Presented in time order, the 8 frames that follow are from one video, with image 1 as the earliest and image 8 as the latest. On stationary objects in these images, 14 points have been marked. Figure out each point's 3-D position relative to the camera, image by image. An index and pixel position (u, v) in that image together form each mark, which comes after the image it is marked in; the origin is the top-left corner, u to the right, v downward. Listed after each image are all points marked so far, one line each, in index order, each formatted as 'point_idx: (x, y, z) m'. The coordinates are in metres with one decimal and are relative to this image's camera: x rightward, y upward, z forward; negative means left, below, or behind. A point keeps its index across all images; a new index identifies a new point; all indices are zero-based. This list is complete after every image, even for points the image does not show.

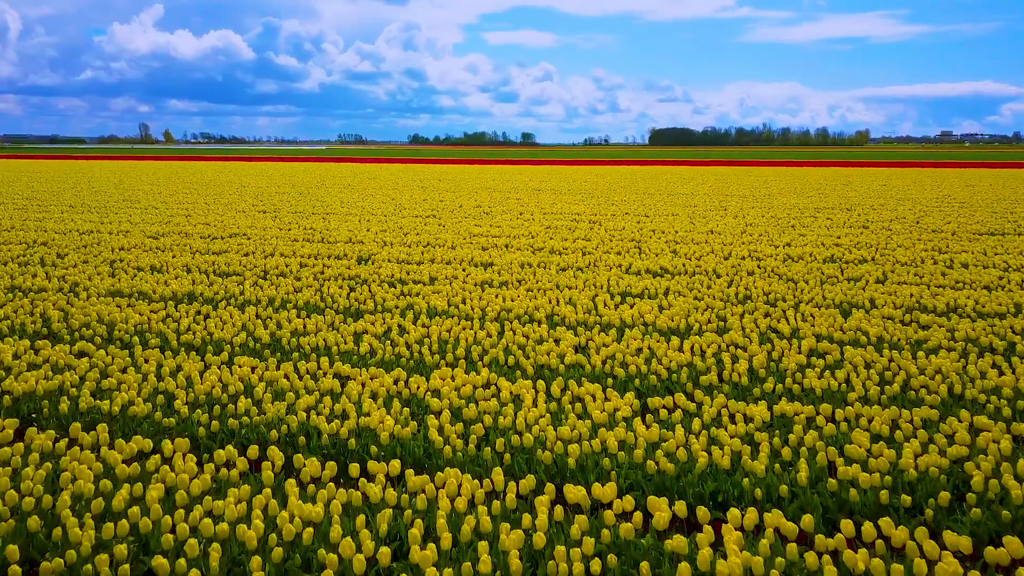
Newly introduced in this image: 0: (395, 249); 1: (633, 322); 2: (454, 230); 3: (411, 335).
0: (-1.4, +0.5, +8.1) m
1: (+0.9, -0.3, +4.9) m
2: (-0.8, +0.9, +9.9) m
3: (-0.7, -0.3, +4.4) m
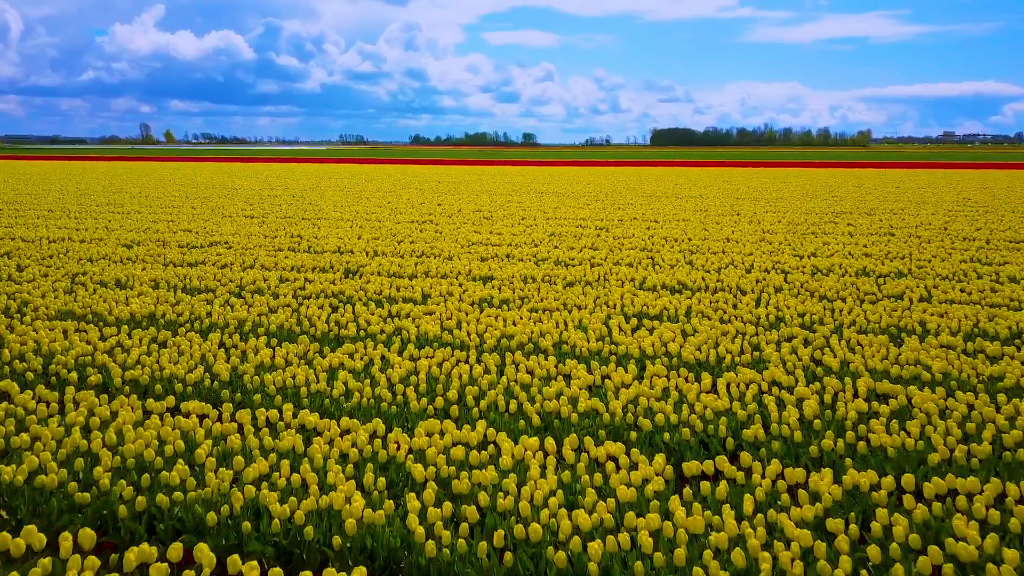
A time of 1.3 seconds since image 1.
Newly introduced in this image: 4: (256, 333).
0: (-1.4, +0.3, +7.4) m
1: (+0.9, -0.4, +4.2) m
2: (-0.8, +0.7, +9.3) m
3: (-0.7, -0.5, +3.8) m
4: (-1.8, -0.3, +4.7) m
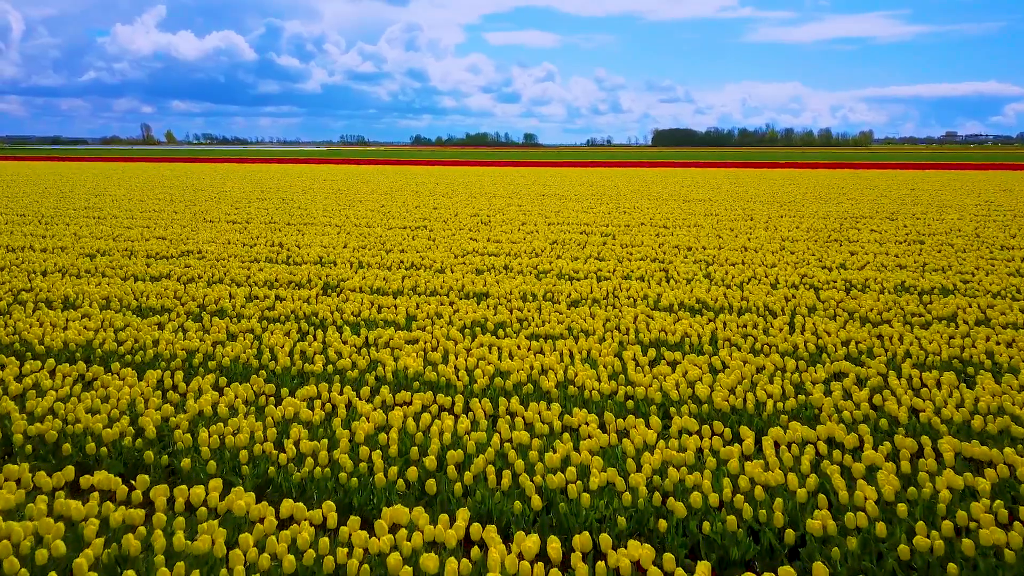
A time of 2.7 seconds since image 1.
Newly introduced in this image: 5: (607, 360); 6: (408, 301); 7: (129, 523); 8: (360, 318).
0: (-1.4, +0.1, +6.7) m
1: (+0.9, -0.6, +3.5) m
2: (-0.8, +0.5, +8.6) m
3: (-0.7, -0.6, +3.1) m
4: (-1.8, -0.5, +4.0) m
5: (+0.6, -0.4, +3.9) m
6: (-0.9, -0.1, +5.5) m
7: (-1.3, -0.8, +2.3) m
8: (-1.2, -0.2, +5.1) m
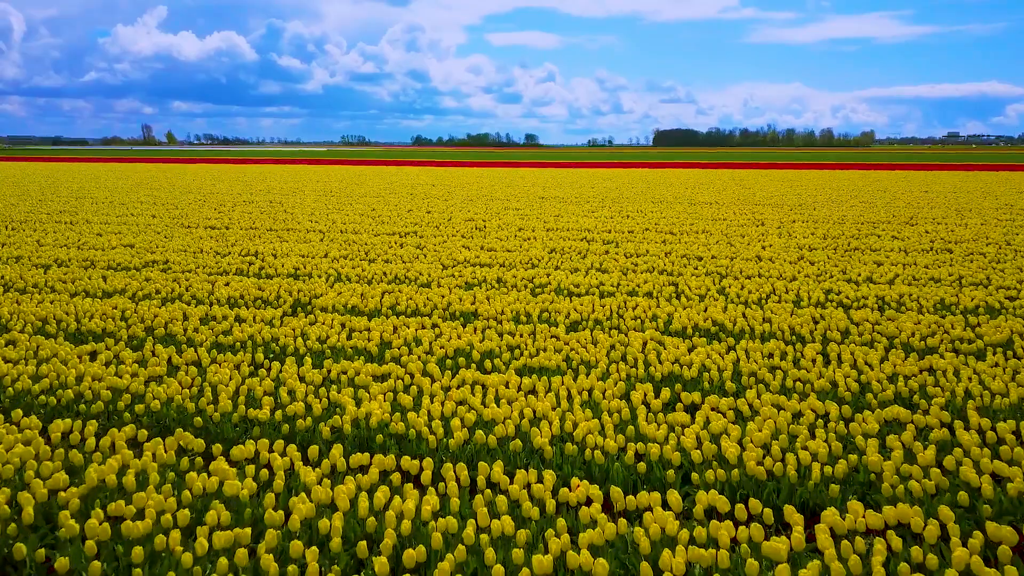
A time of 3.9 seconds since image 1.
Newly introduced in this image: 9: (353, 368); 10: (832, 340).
0: (-1.5, 0.0, +6.0) m
1: (+0.8, -0.7, +2.8) m
2: (-0.9, +0.4, +7.9) m
3: (-0.8, -0.8, +2.4) m
4: (-1.9, -0.6, +3.3) m
5: (+0.5, -0.6, +3.3) m
6: (-0.9, -0.3, +4.9) m
7: (-1.4, -1.0, +1.7) m
8: (-1.2, -0.4, +4.4) m
9: (-0.9, -0.5, +3.9) m
10: (+2.2, -0.4, +4.6) m
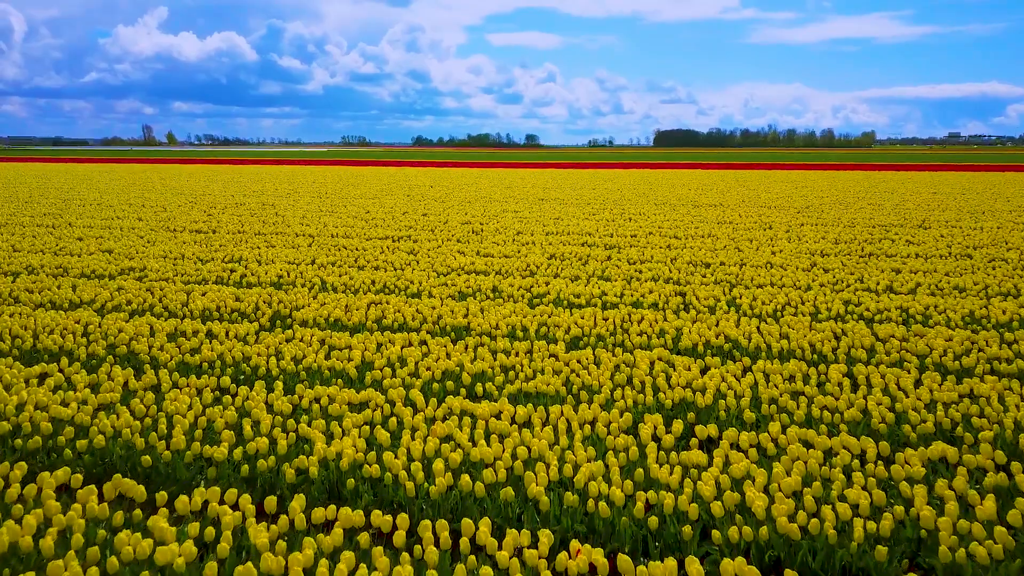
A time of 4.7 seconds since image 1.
0: (-1.5, -0.1, +5.6) m
1: (+0.8, -0.8, +2.4) m
2: (-0.9, +0.3, +7.5) m
3: (-0.8, -0.9, +2.0) m
4: (-1.9, -0.7, +2.9) m
5: (+0.5, -0.7, +2.9) m
6: (-1.0, -0.4, +4.5) m
7: (-1.5, -1.1, +1.3) m
8: (-1.3, -0.5, +4.0) m
9: (-1.0, -0.6, +3.5) m
10: (+2.2, -0.4, +4.2) m
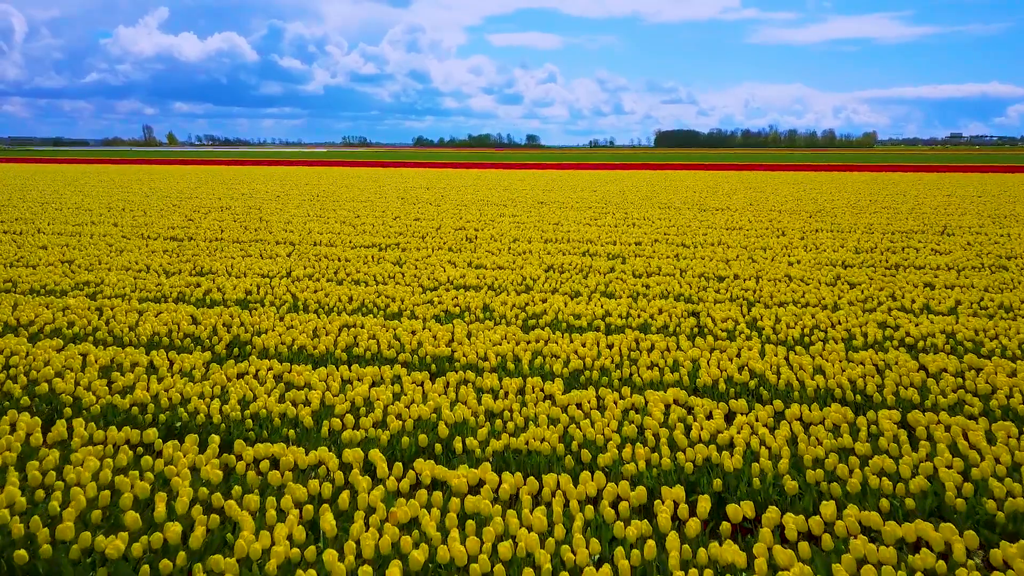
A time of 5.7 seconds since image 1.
0: (-1.6, -0.2, +5.0) m
1: (+0.7, -1.0, +1.8) m
2: (-1.0, +0.1, +6.8) m
3: (-0.9, -1.0, +1.3) m
4: (-2.0, -0.9, +2.2) m
5: (+0.4, -0.8, +2.2) m
6: (-1.0, -0.5, +3.8) m
7: (-1.5, -1.2, +0.6) m
8: (-1.3, -0.6, +3.3) m
9: (-1.0, -0.7, +2.8) m
10: (+2.1, -0.6, +3.5) m
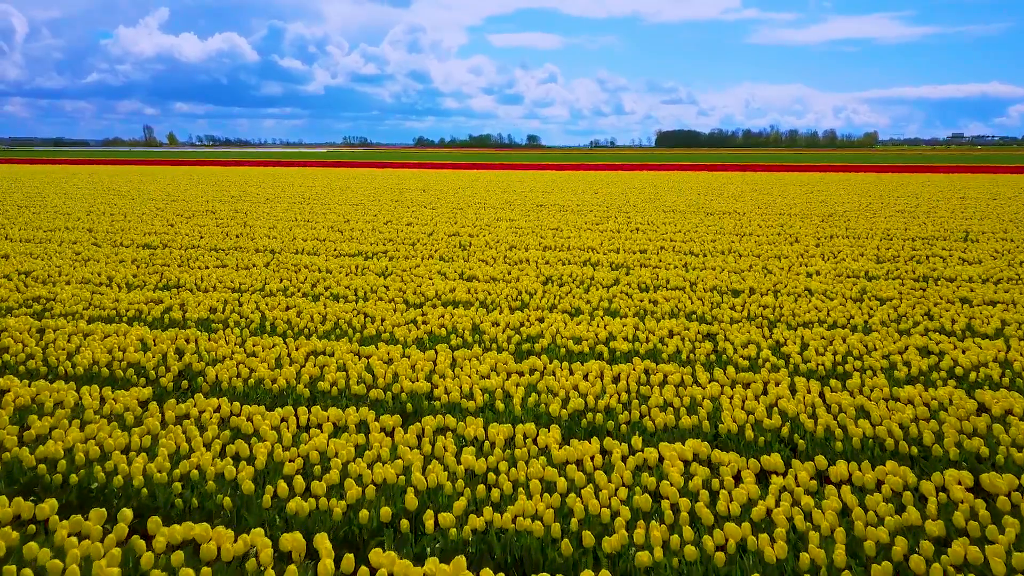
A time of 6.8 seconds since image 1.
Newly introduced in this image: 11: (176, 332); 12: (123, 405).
0: (-1.6, -0.4, +4.4) m
1: (+0.6, -1.1, +1.2) m
2: (-1.1, 0.0, +6.2) m
3: (-0.9, -1.2, +0.8) m
4: (-2.0, -1.0, +1.6) m
5: (+0.3, -1.0, +1.6) m
6: (-1.1, -0.6, +3.2) m
7: (-1.6, -1.3, 0.0) m
8: (-1.4, -0.8, +2.7) m
9: (-1.1, -0.9, +2.2) m
10: (+2.1, -0.7, +3.0) m
11: (-2.4, -0.3, +4.7) m
12: (-2.0, -0.6, +3.5) m
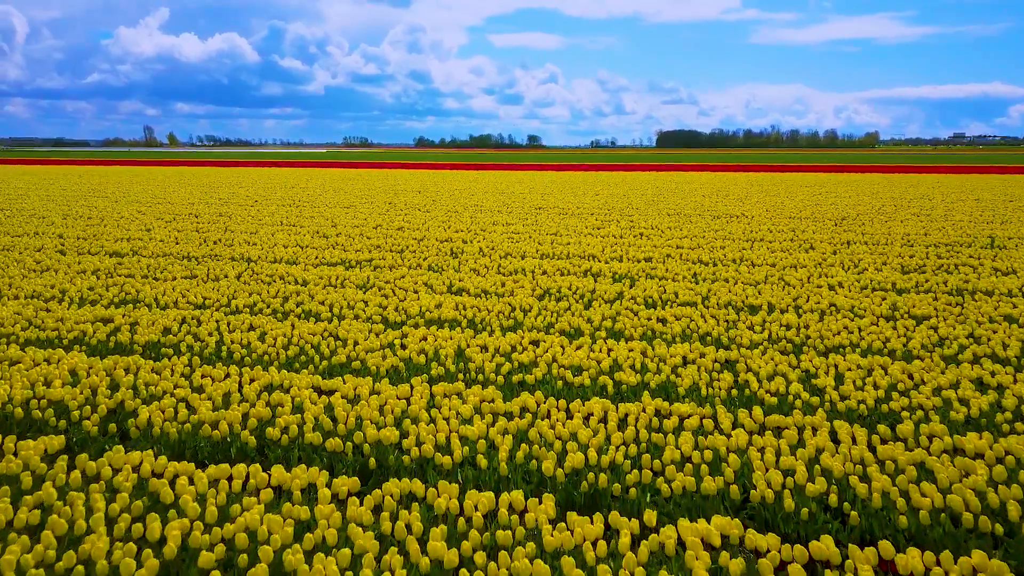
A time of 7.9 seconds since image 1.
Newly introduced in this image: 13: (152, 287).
0: (-1.7, -0.5, +3.8) m
1: (+0.6, -1.3, +0.6) m
2: (-1.1, -0.1, +5.6) m
3: (-1.0, -1.3, +0.1) m
4: (-2.1, -1.1, +1.0) m
5: (+0.3, -1.1, +1.0) m
6: (-1.1, -0.8, +2.6) m
7: (-1.6, -1.5, -0.6) m
8: (-1.4, -0.9, +2.1) m
9: (-1.1, -1.0, +1.6) m
10: (+2.0, -0.9, +2.3) m
11: (-2.5, -0.4, +4.1) m
12: (-2.1, -0.7, +2.9) m
13: (-3.4, 0.0, +6.3) m
